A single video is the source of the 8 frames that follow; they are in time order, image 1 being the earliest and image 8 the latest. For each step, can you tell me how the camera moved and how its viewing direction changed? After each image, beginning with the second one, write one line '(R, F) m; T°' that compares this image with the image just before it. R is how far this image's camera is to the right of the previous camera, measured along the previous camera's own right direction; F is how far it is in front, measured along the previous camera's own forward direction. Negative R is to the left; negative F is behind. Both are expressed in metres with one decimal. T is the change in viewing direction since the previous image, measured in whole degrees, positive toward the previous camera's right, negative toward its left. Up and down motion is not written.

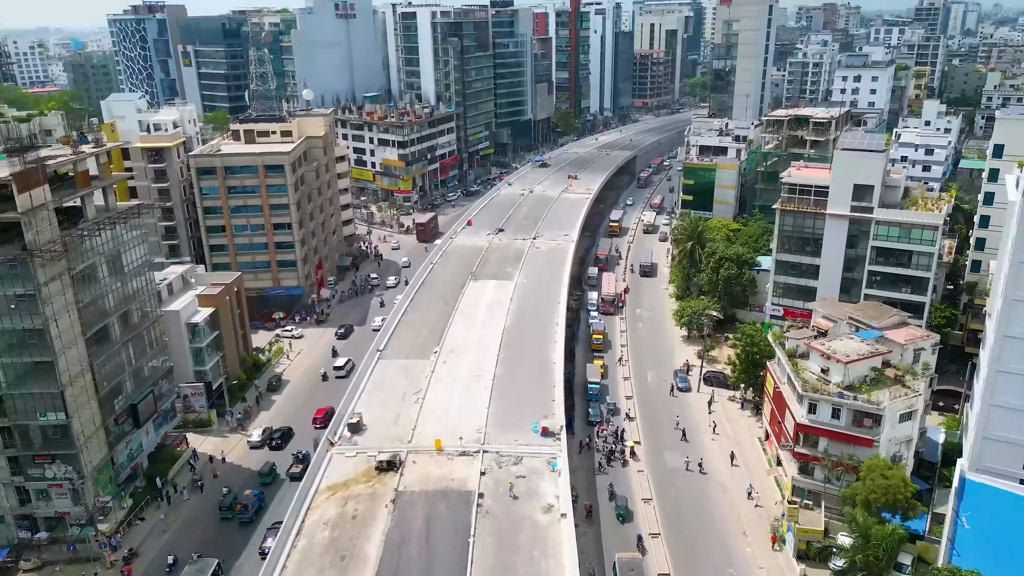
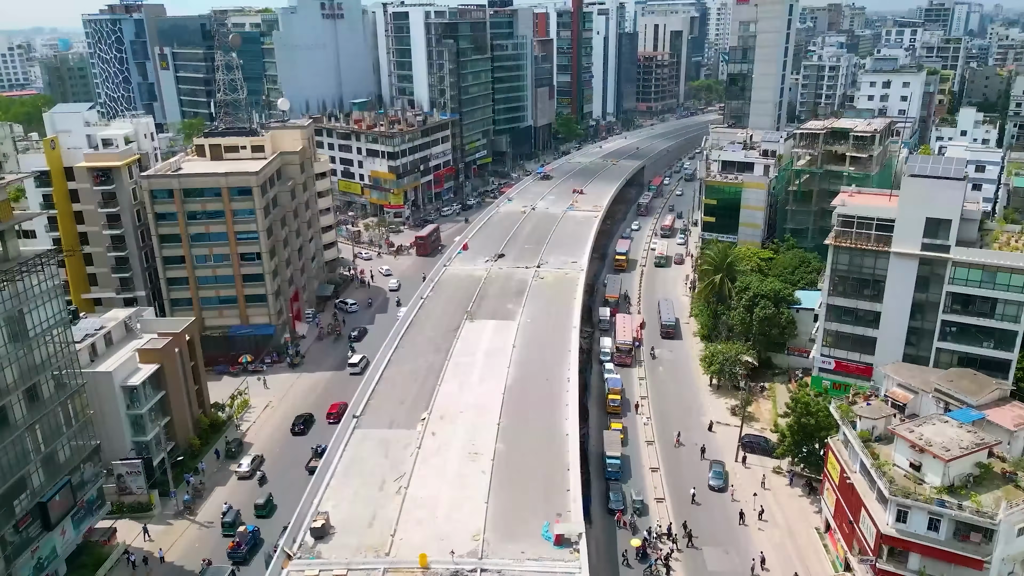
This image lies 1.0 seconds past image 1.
(-0.4, +9.7) m; 0°
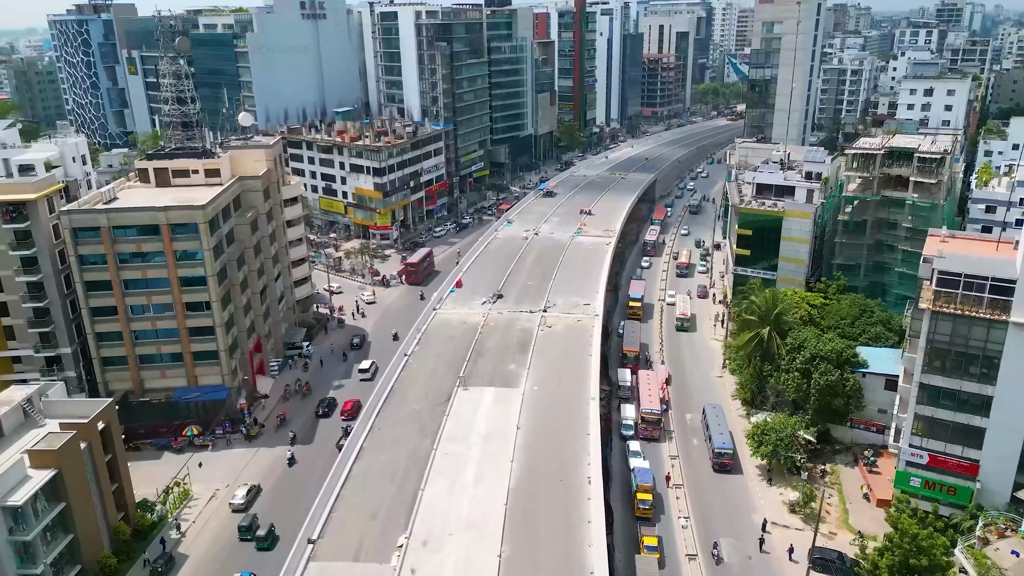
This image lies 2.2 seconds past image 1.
(-0.4, +11.6) m; 0°
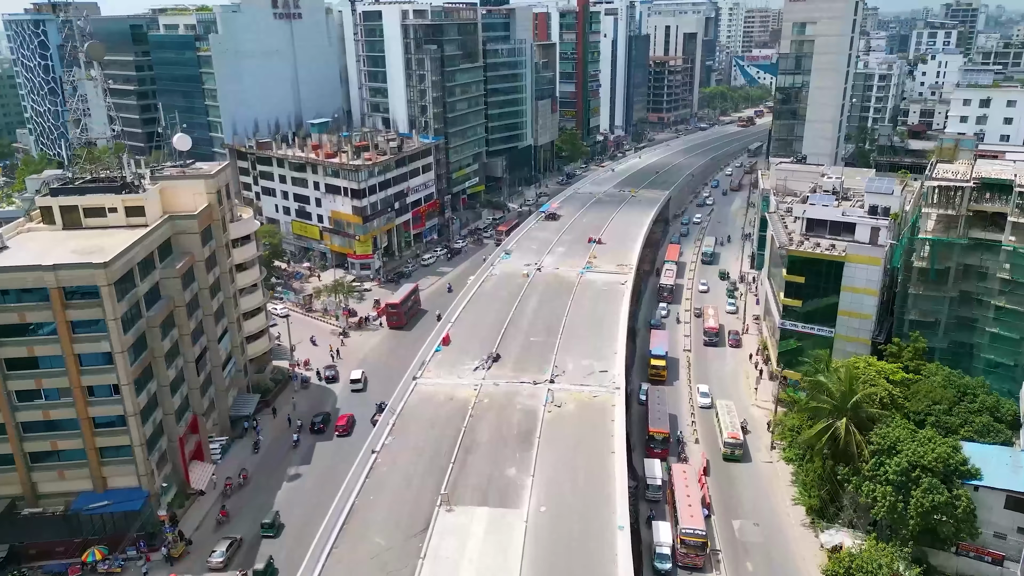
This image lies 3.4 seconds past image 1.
(-0.1, +12.6) m; 0°
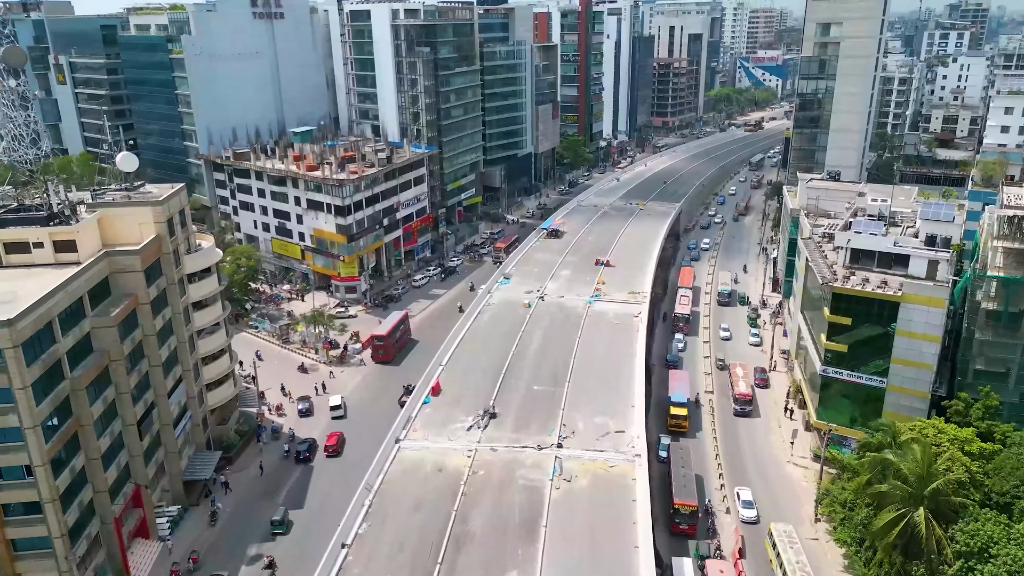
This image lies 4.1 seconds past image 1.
(-0.1, +7.8) m; 0°
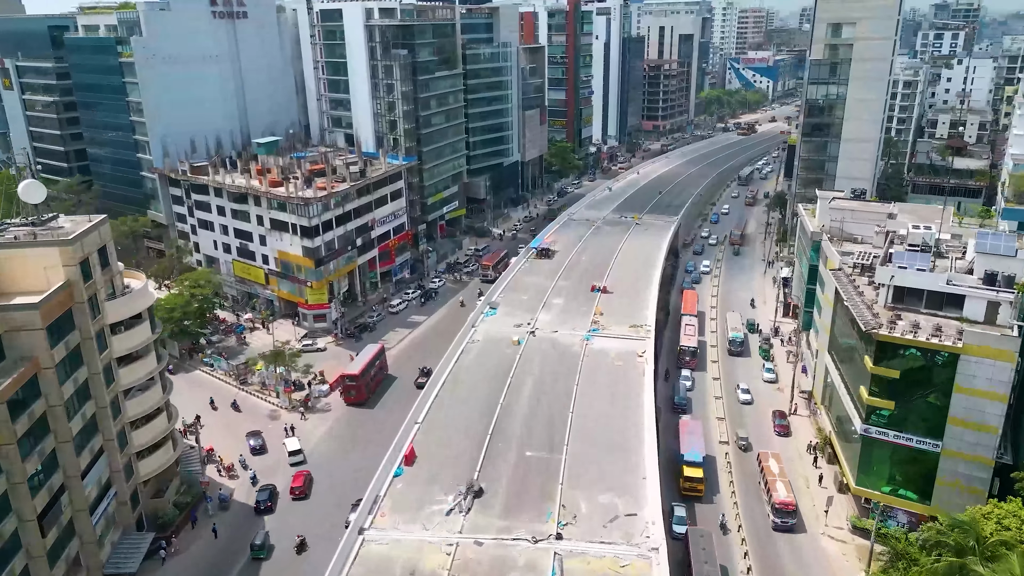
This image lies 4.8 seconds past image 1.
(-0.1, +7.7) m; +1°
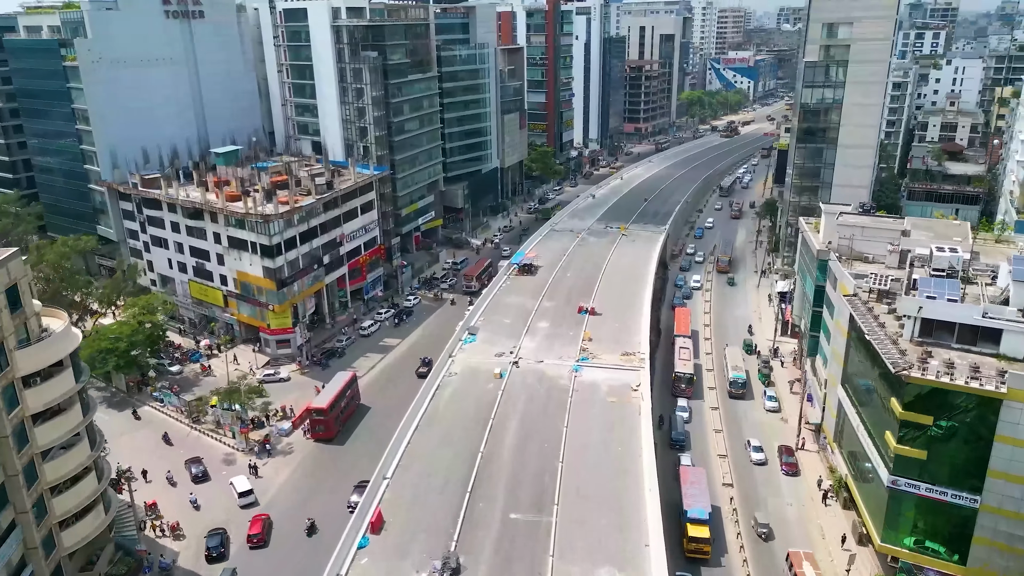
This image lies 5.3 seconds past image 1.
(0.0, +5.4) m; +2°
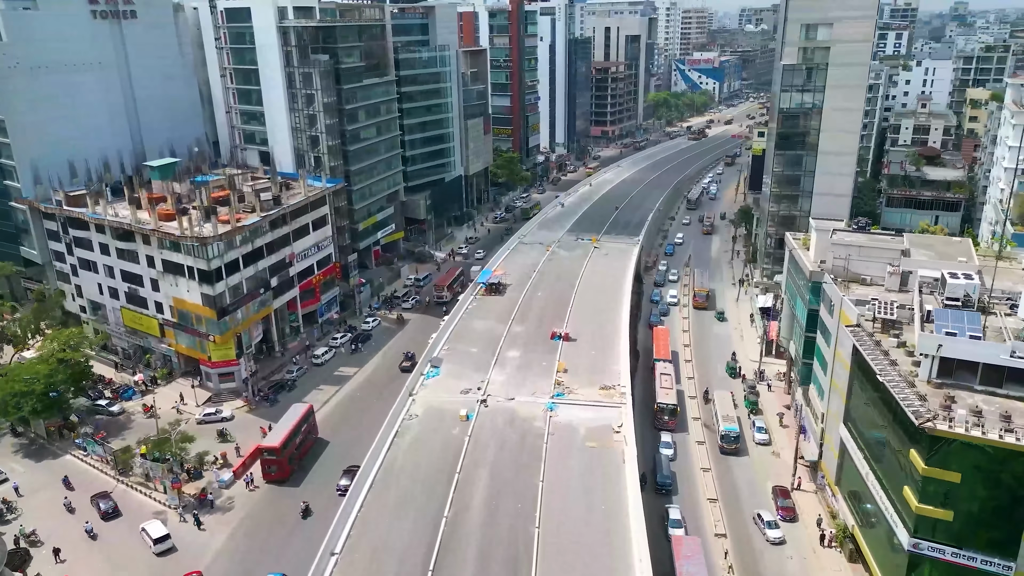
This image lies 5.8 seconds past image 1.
(+0.1, +5.4) m; +3°
